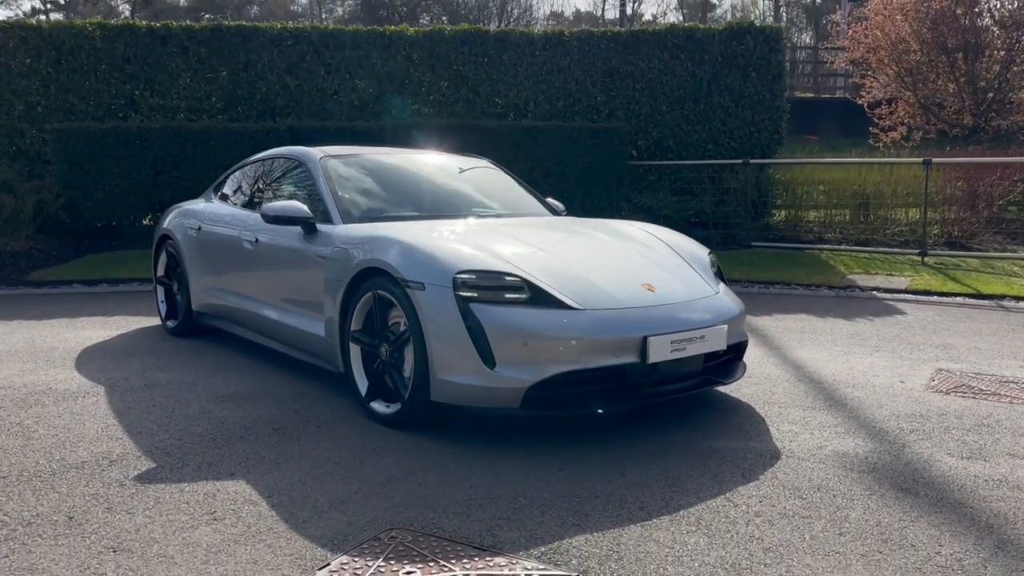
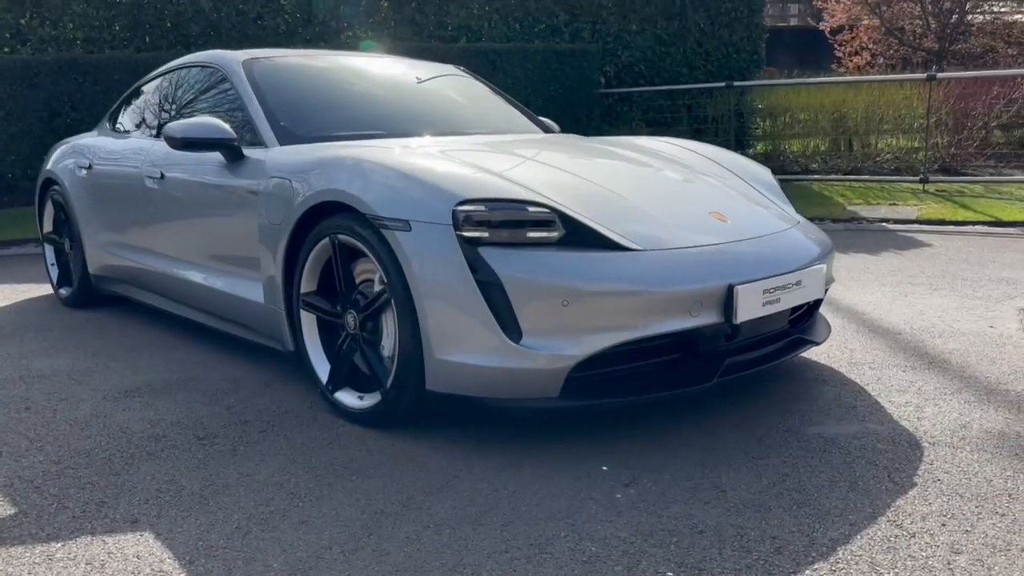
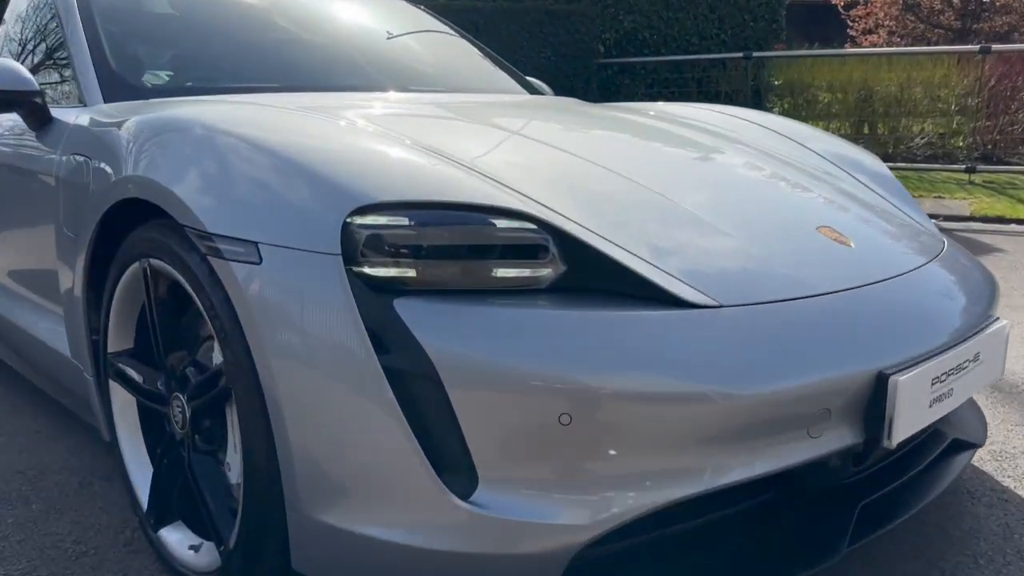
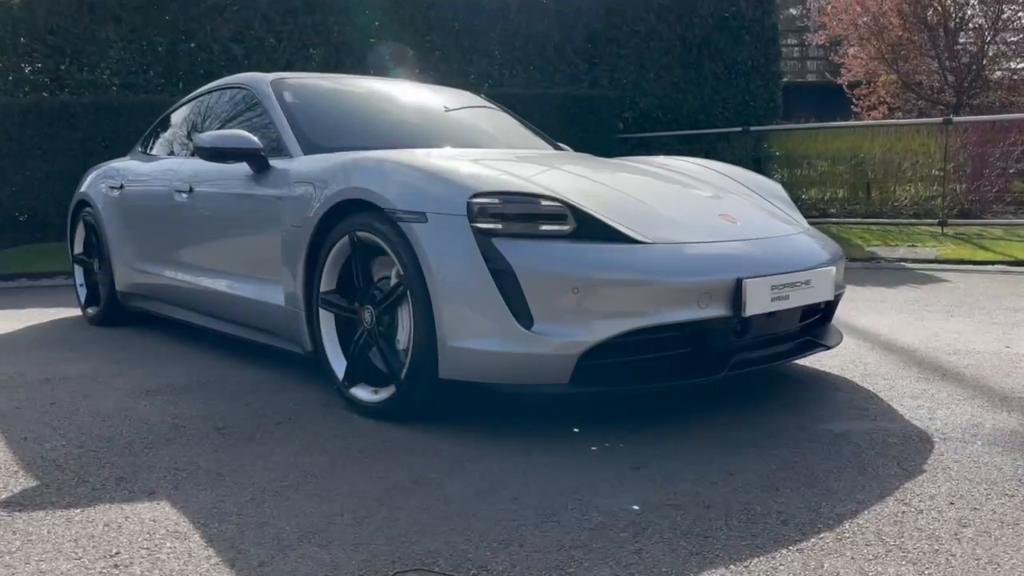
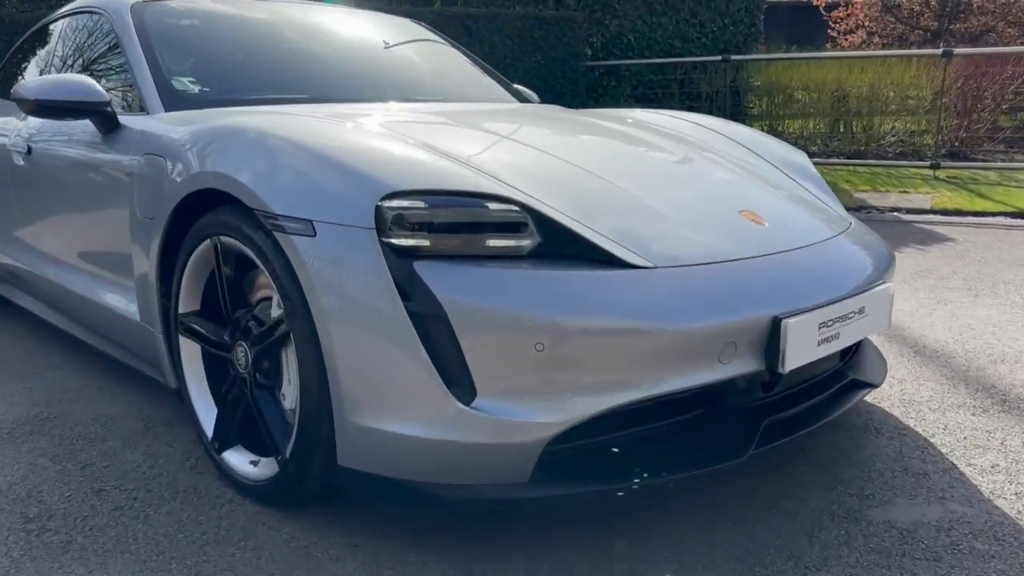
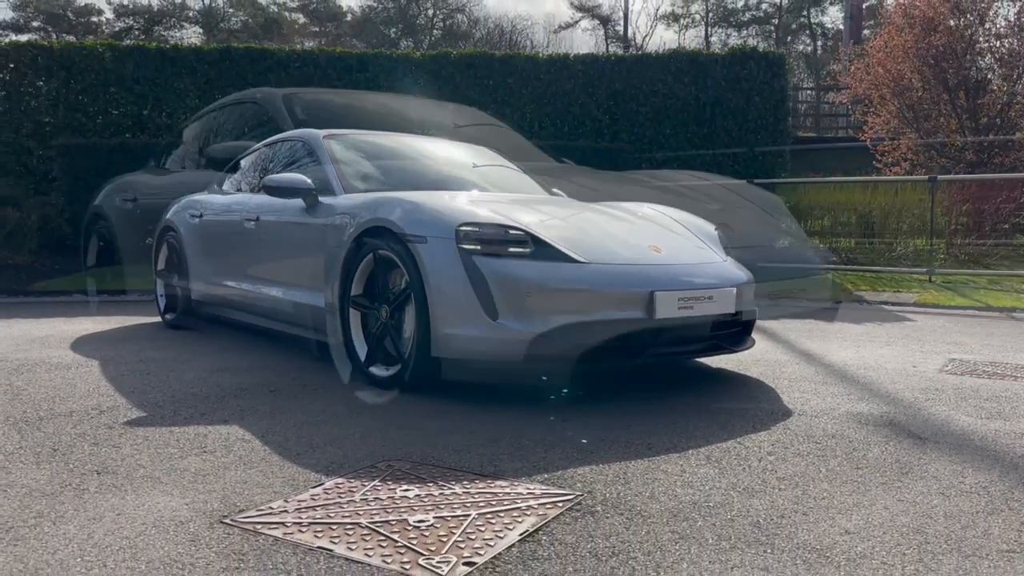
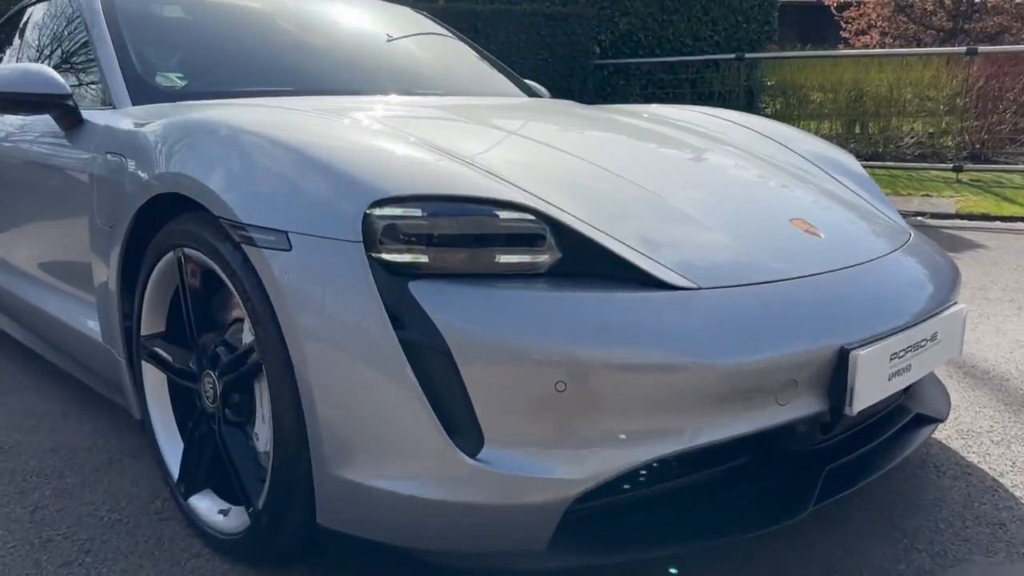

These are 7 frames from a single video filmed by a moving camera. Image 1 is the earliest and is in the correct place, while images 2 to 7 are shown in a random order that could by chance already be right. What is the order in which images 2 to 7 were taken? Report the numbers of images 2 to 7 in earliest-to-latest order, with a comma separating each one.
6, 4, 2, 5, 7, 3
